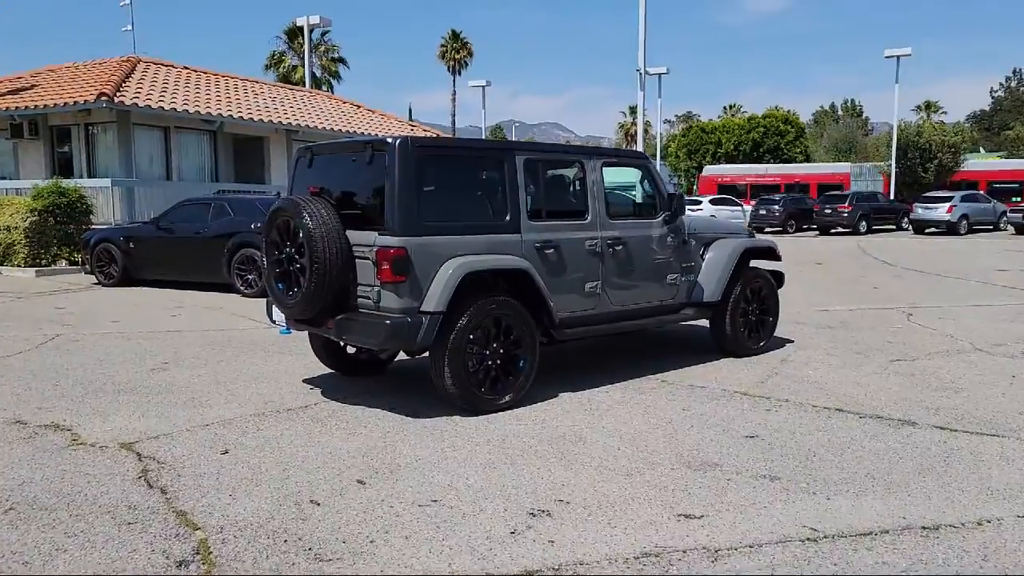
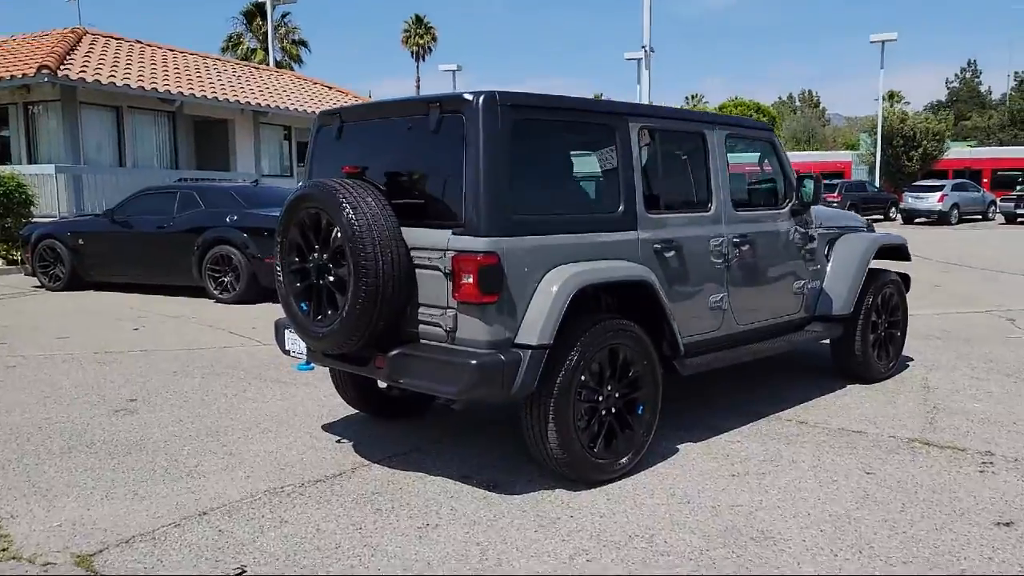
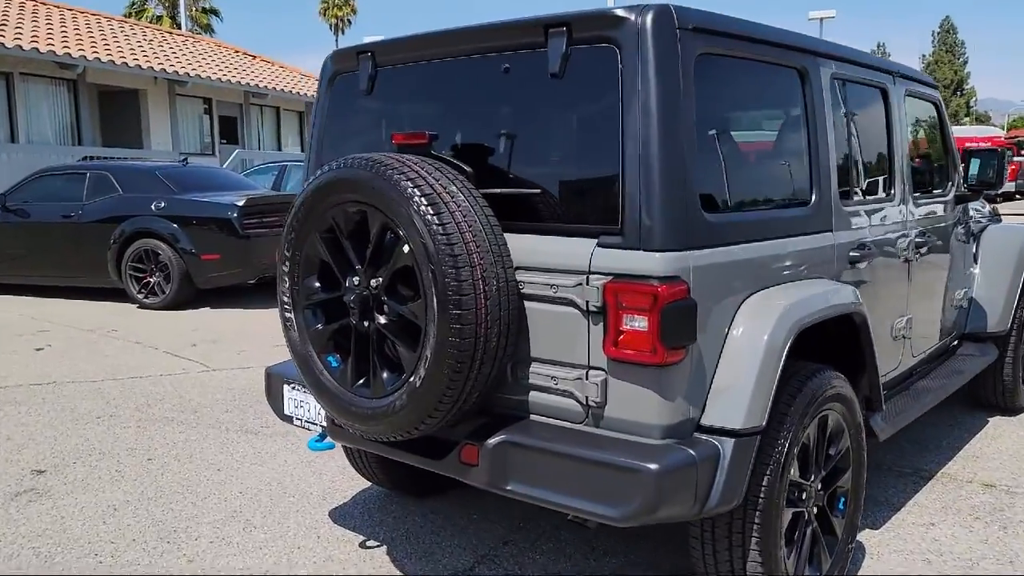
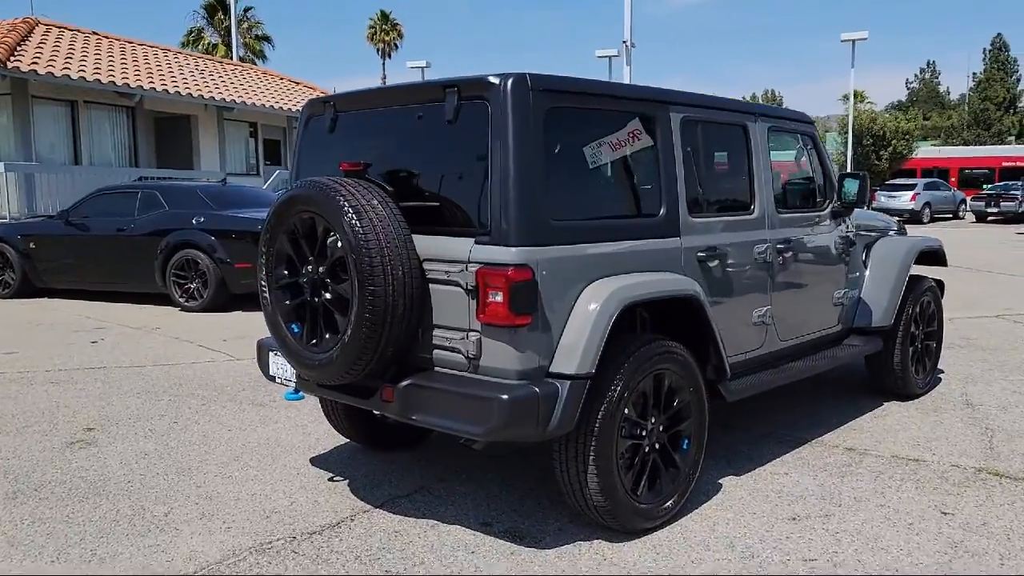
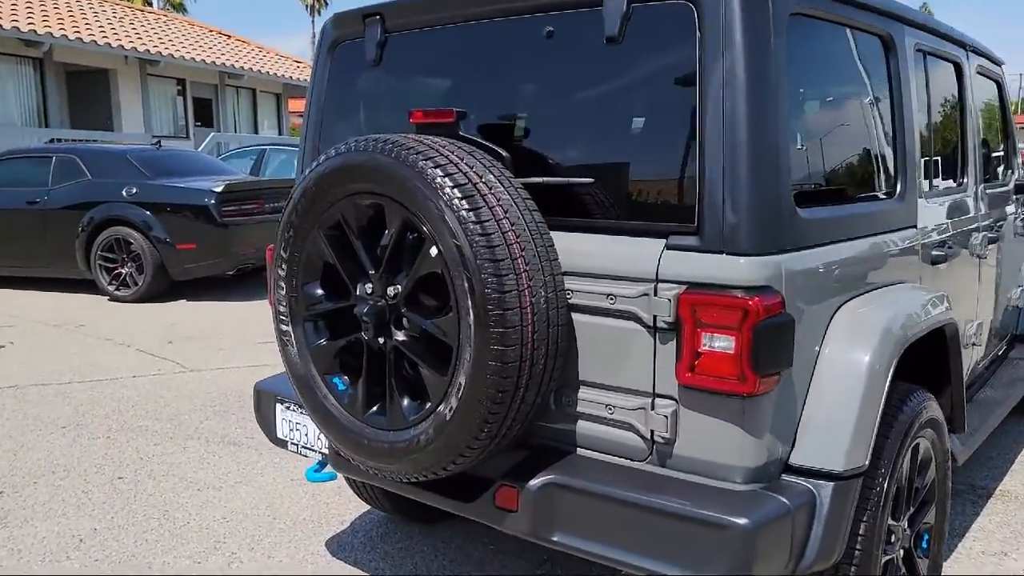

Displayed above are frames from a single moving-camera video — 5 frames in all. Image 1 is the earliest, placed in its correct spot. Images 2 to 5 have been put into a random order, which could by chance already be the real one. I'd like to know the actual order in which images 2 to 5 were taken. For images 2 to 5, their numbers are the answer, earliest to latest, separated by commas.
2, 4, 3, 5
